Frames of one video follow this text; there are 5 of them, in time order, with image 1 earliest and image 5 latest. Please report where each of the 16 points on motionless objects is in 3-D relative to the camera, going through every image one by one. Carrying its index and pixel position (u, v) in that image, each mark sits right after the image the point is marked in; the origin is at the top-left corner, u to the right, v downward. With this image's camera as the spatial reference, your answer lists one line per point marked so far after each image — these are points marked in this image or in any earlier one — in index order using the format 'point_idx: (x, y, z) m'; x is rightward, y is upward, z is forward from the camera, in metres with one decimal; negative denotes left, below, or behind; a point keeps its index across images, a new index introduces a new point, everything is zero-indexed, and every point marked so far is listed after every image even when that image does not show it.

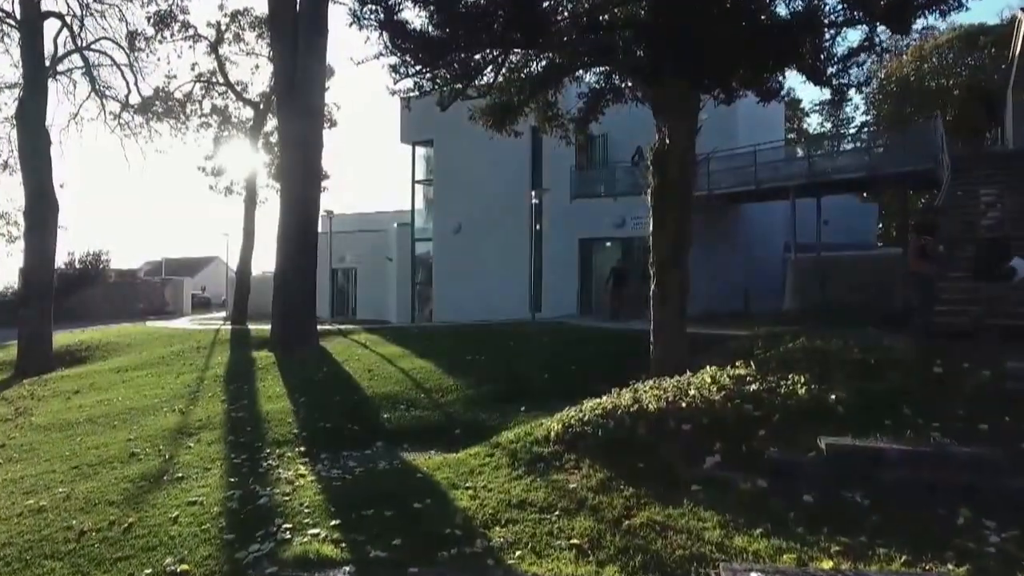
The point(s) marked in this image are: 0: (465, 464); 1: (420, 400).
0: (-0.4, -1.5, +8.8) m
1: (-1.1, -1.4, +12.7) m
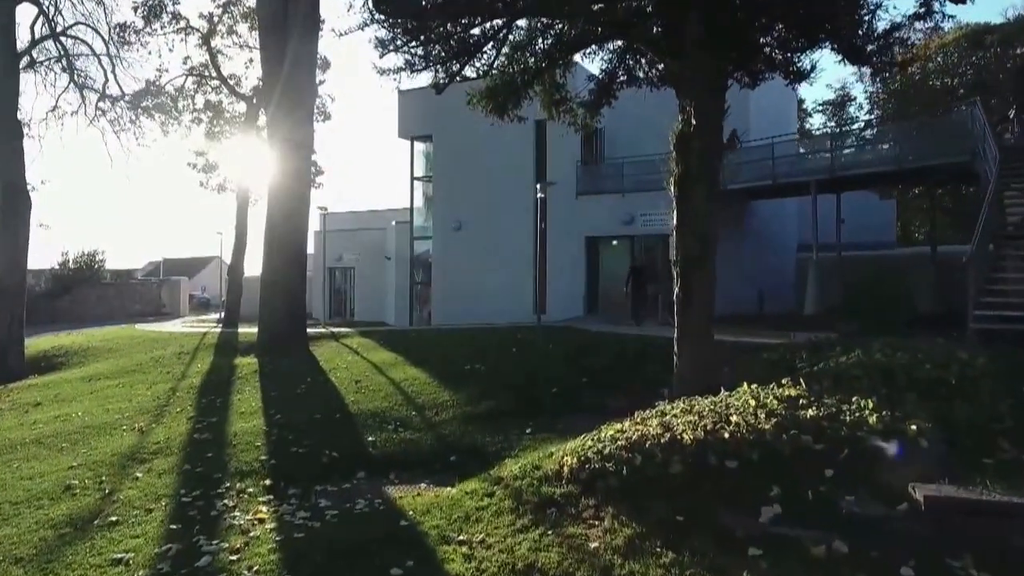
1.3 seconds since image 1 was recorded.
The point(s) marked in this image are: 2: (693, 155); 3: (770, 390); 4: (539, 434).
0: (-0.4, -1.5, +7.3) m
1: (-1.1, -1.4, +11.2) m
2: (+1.9, +1.3, +10.8) m
3: (+2.0, -0.8, +8.3) m
4: (+0.3, -1.4, +10.2) m
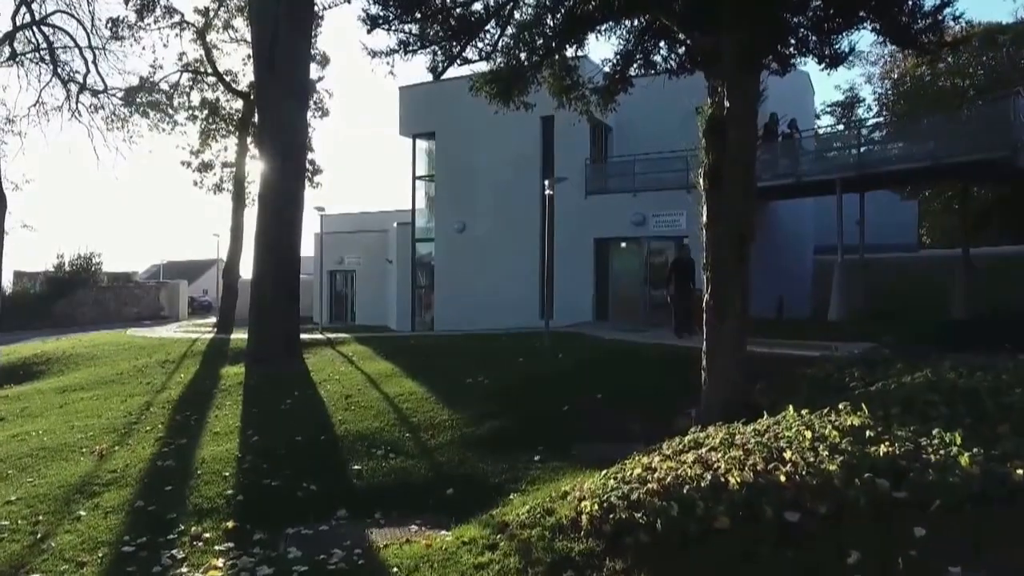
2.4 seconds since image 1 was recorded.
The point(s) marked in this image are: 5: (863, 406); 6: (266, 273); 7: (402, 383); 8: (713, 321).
0: (-0.3, -1.6, +6.0) m
1: (-1.0, -1.4, +9.9) m
2: (+1.9, +1.3, +9.5) m
3: (+2.1, -0.9, +7.0) m
4: (+0.3, -1.5, +8.9) m
5: (+2.4, -0.8, +7.3) m
6: (-4.0, +0.3, +17.1) m
7: (-1.4, -1.2, +13.6) m
8: (+1.8, -0.3, +9.6) m
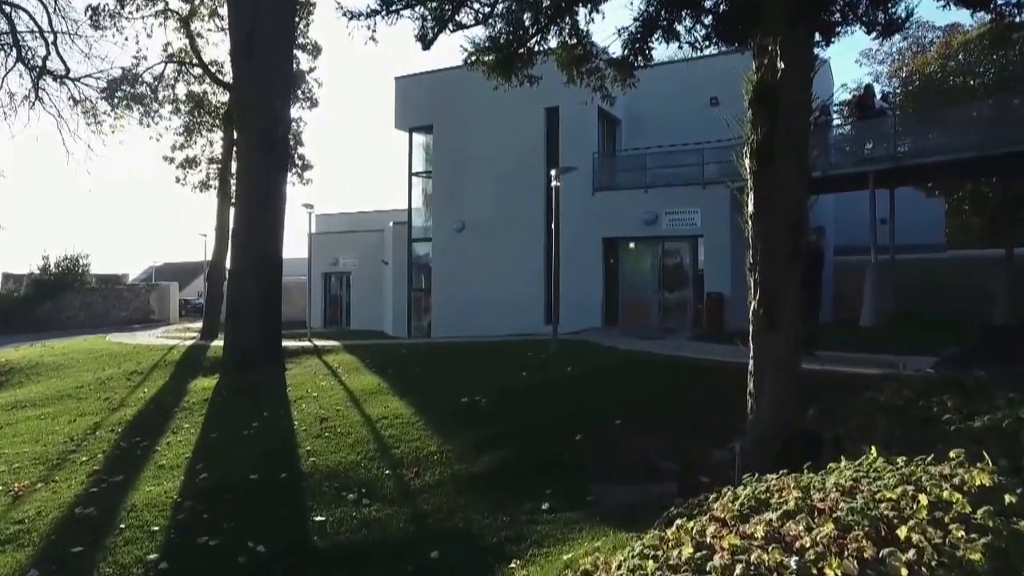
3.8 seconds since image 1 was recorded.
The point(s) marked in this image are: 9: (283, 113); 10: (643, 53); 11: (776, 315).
0: (-0.3, -1.6, +4.2) m
1: (-1.0, -1.5, +8.1) m
2: (+1.9, +1.2, +7.7) m
3: (+2.1, -0.9, +5.2) m
4: (+0.3, -1.5, +7.1) m
5: (+2.4, -0.8, +5.5) m
6: (-4.0, +0.2, +15.3) m
7: (-1.4, -1.3, +11.8) m
8: (+1.8, -0.3, +7.8) m
9: (-3.4, +2.5, +15.8) m
10: (+1.4, +2.4, +11.1) m
11: (+1.9, -0.2, +7.7) m
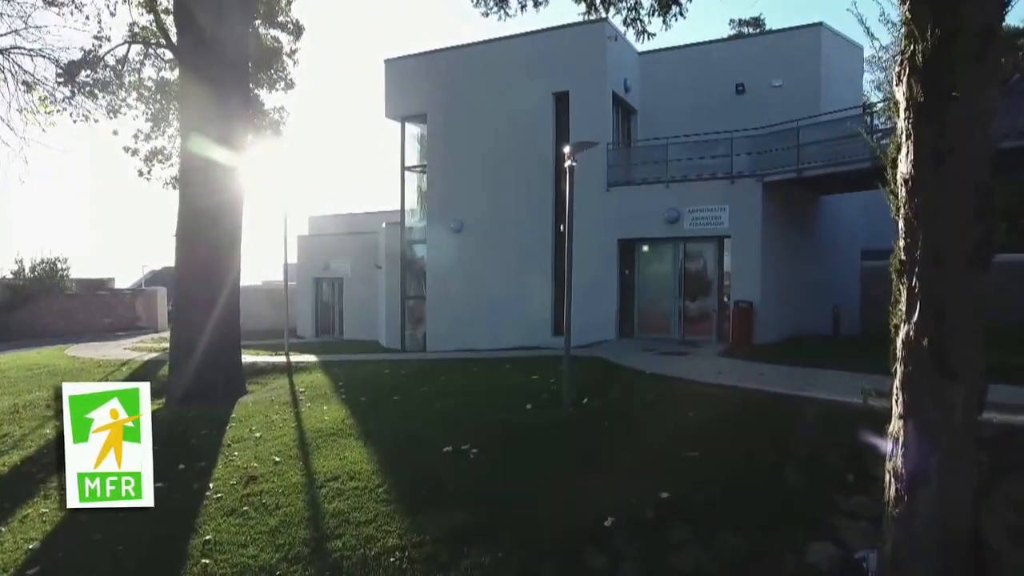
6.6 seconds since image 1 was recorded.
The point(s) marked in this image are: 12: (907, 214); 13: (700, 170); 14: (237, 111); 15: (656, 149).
0: (-0.4, -1.6, +1.1) m
1: (-1.0, -1.5, +5.0) m
2: (+1.9, +1.2, +4.7) m
3: (+2.1, -0.9, +2.1) m
4: (+0.3, -1.6, +4.0) m
5: (+2.4, -0.9, +2.4) m
6: (-3.9, +0.1, +12.3) m
7: (-1.4, -1.4, +8.8) m
8: (+1.8, -0.4, +4.7) m
9: (-3.4, +2.4, +12.7) m
10: (+1.4, +2.4, +8.0) m
11: (+1.9, -0.3, +4.6) m
12: (+1.8, +0.3, +4.8) m
13: (+3.3, +2.1, +18.1) m
14: (-3.4, +2.1, +12.4) m
15: (+2.6, +2.5, +18.6) m
